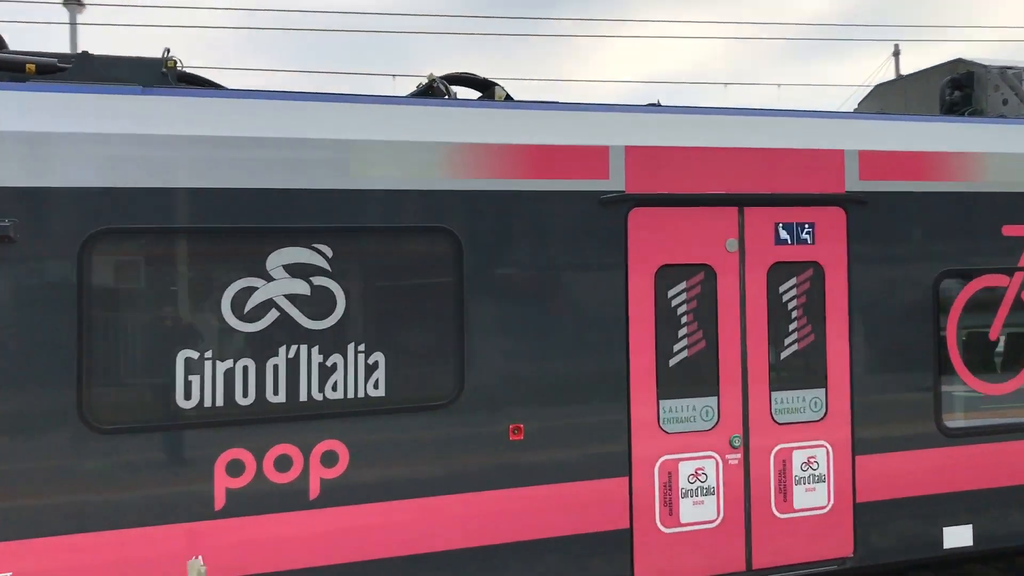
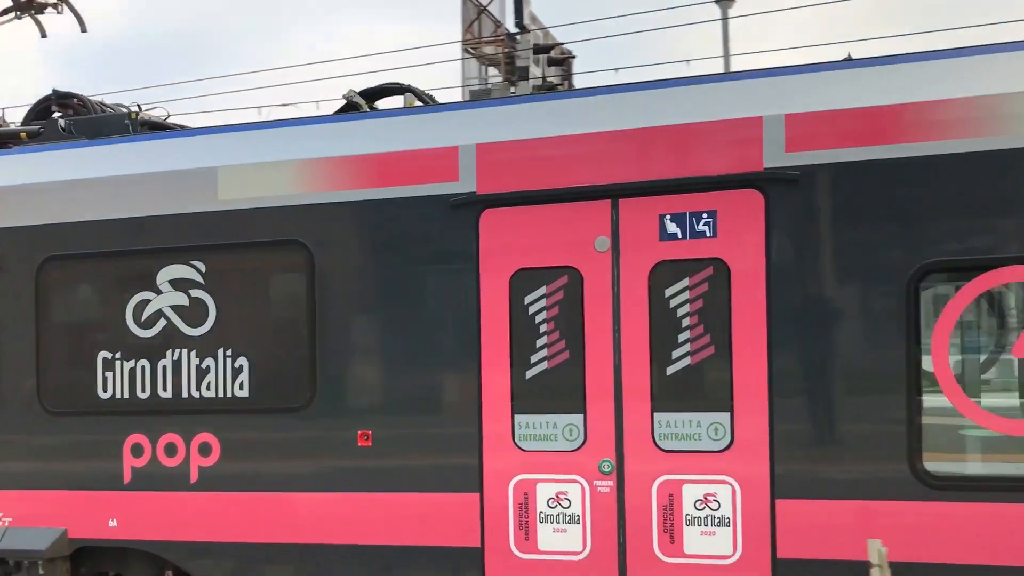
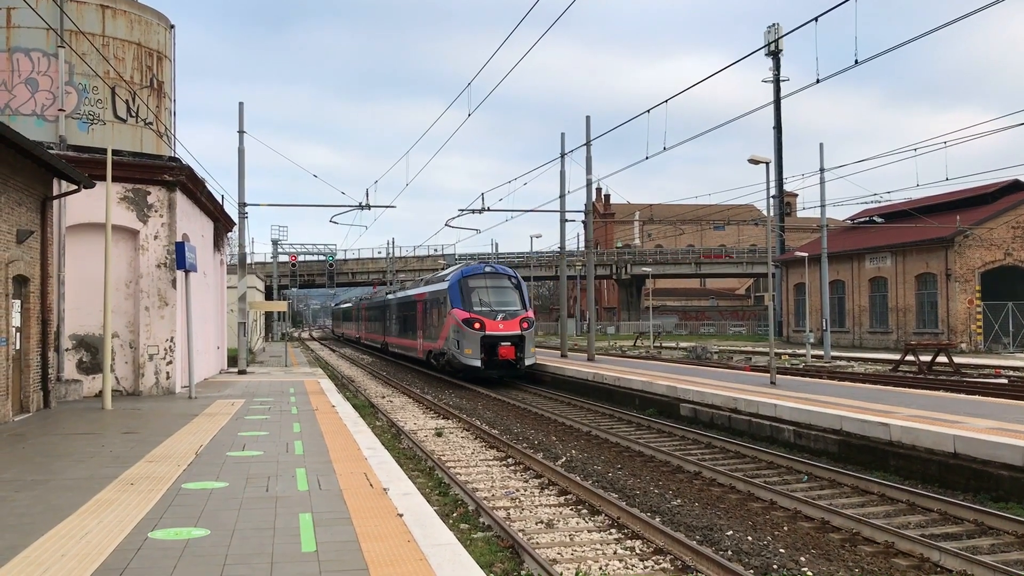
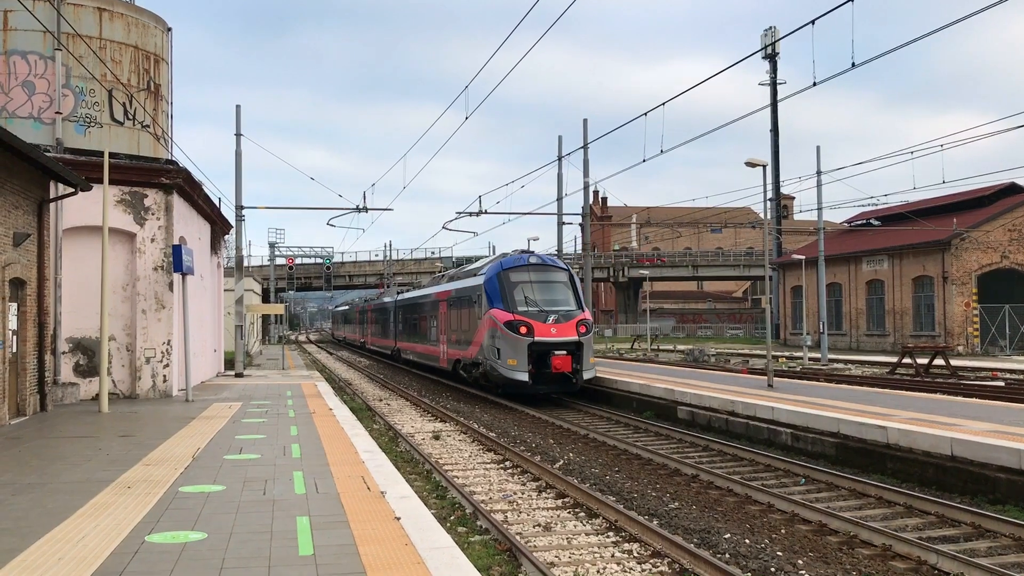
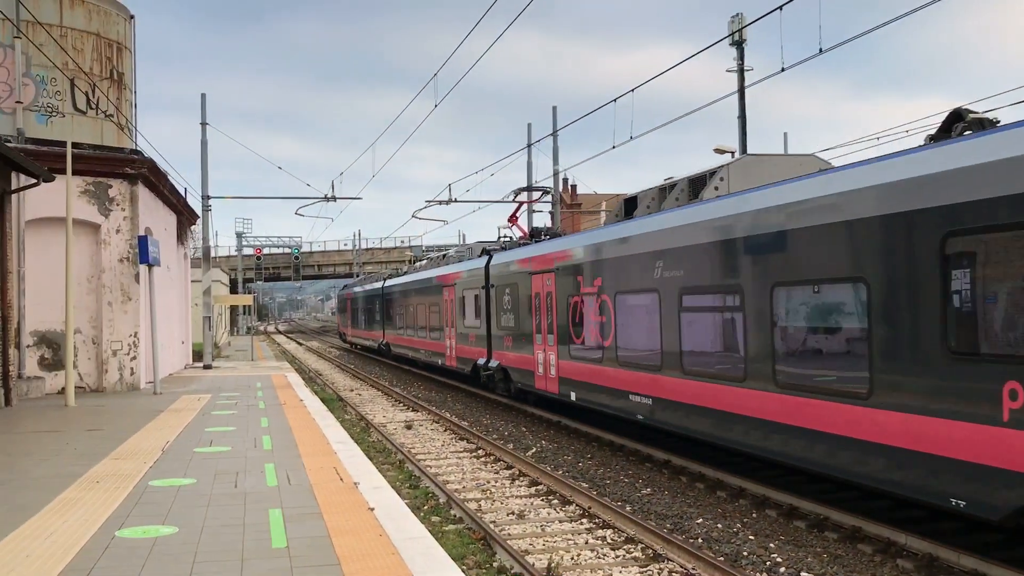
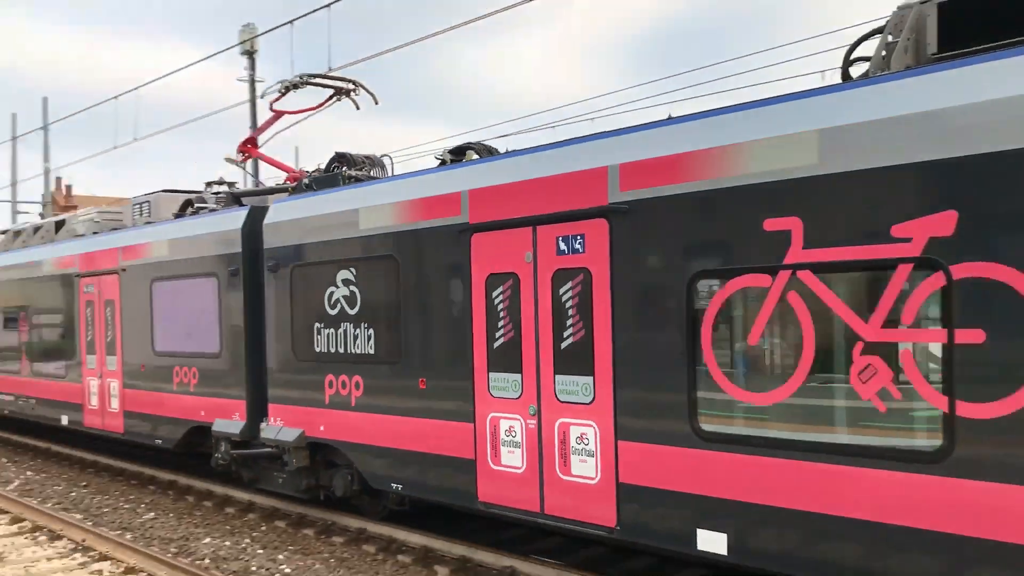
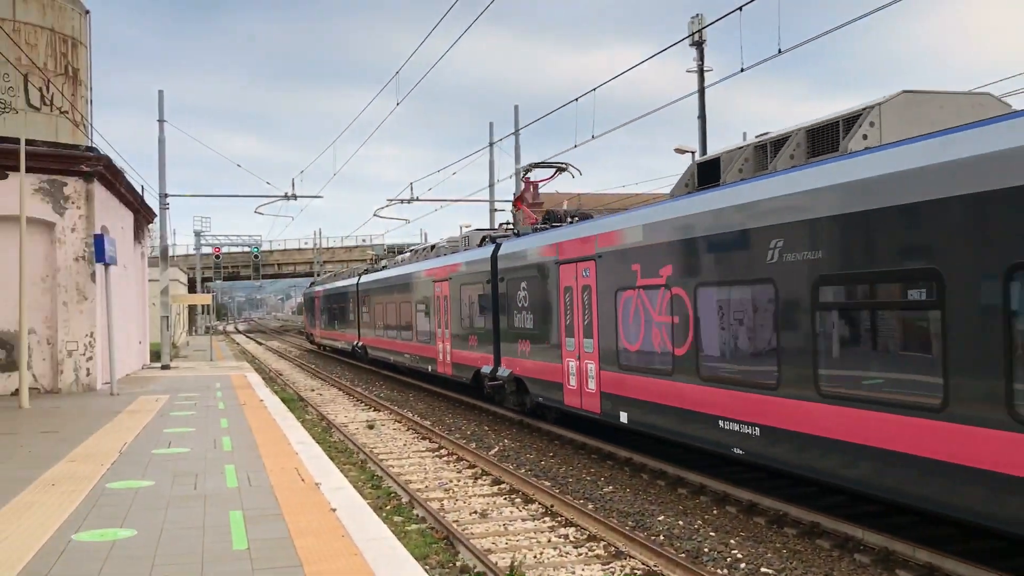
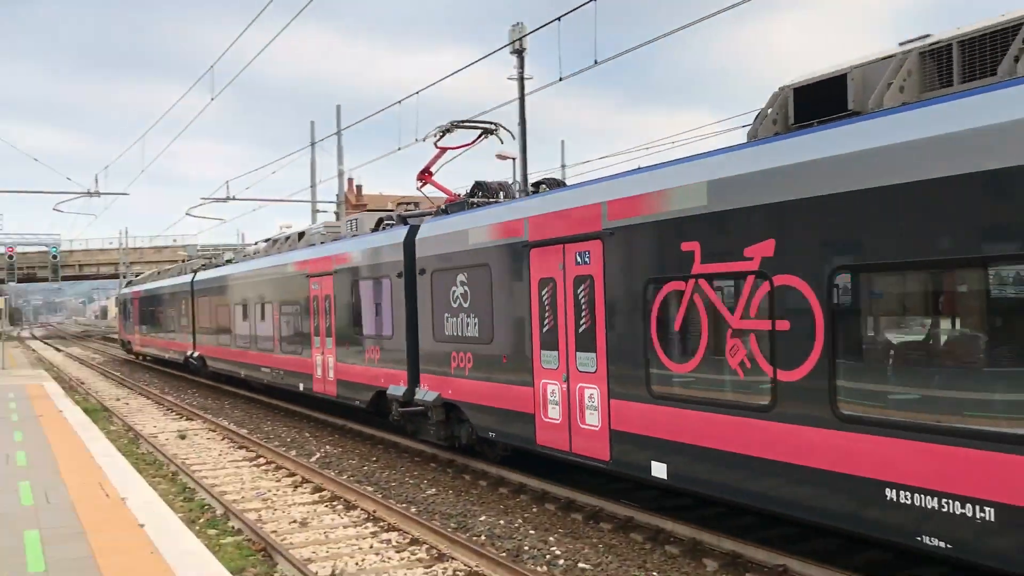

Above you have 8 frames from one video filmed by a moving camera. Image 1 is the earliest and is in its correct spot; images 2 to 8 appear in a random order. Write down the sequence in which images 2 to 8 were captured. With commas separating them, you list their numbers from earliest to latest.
2, 6, 8, 7, 5, 4, 3
